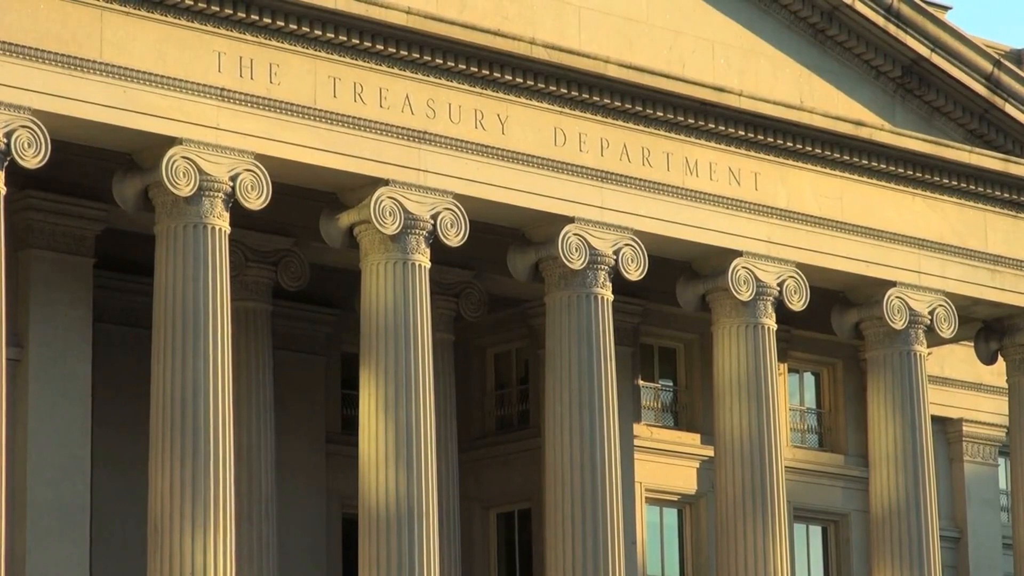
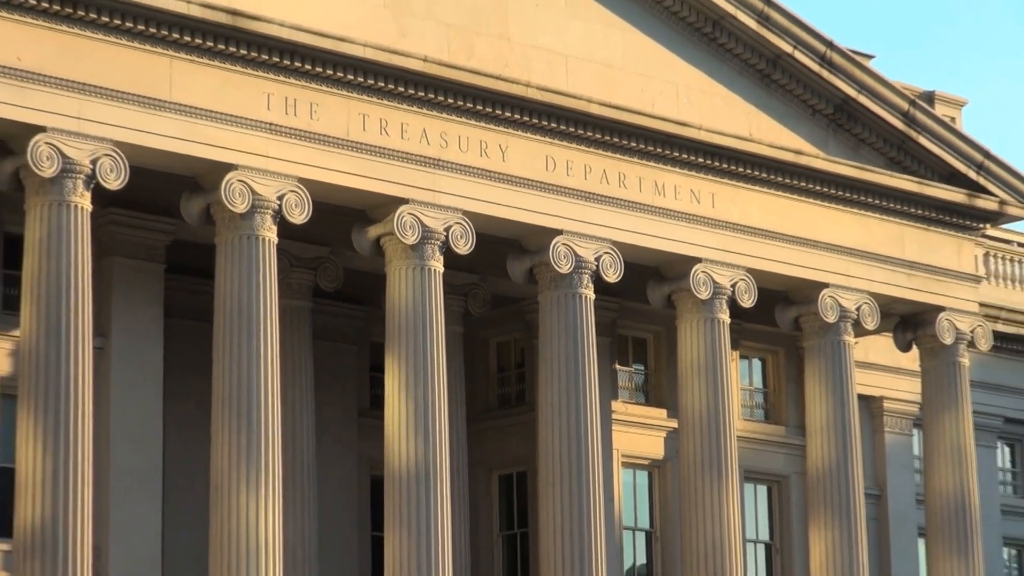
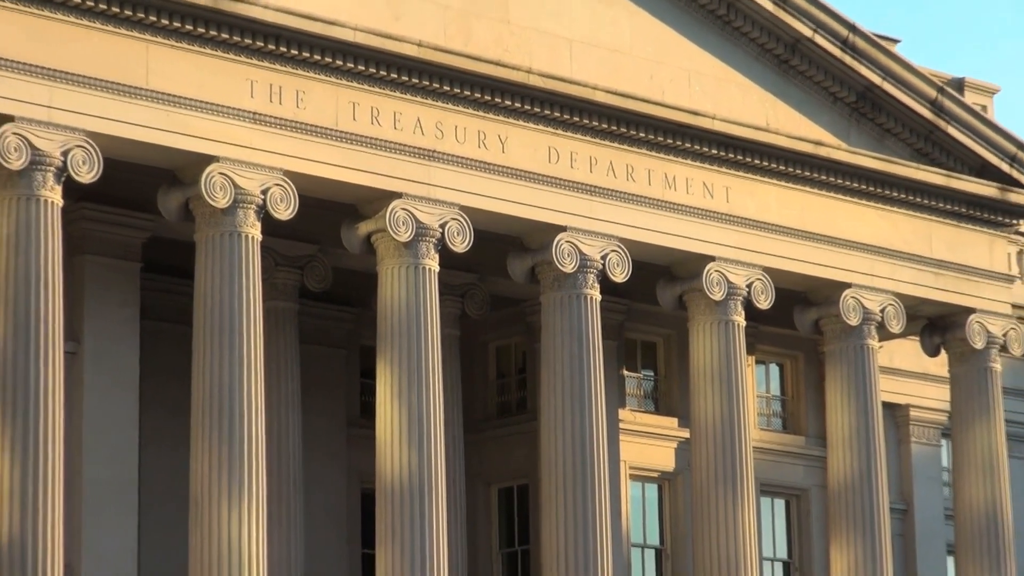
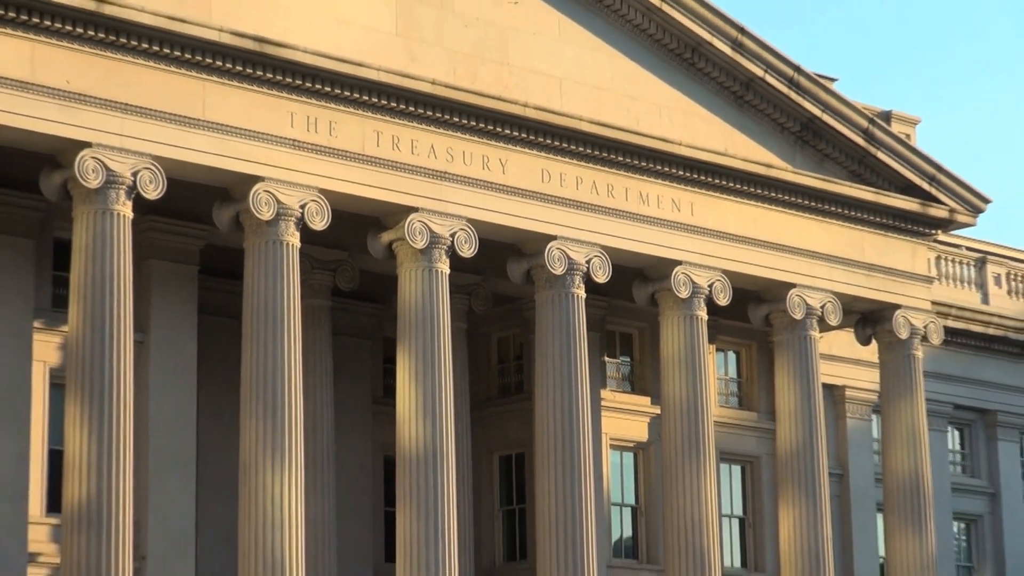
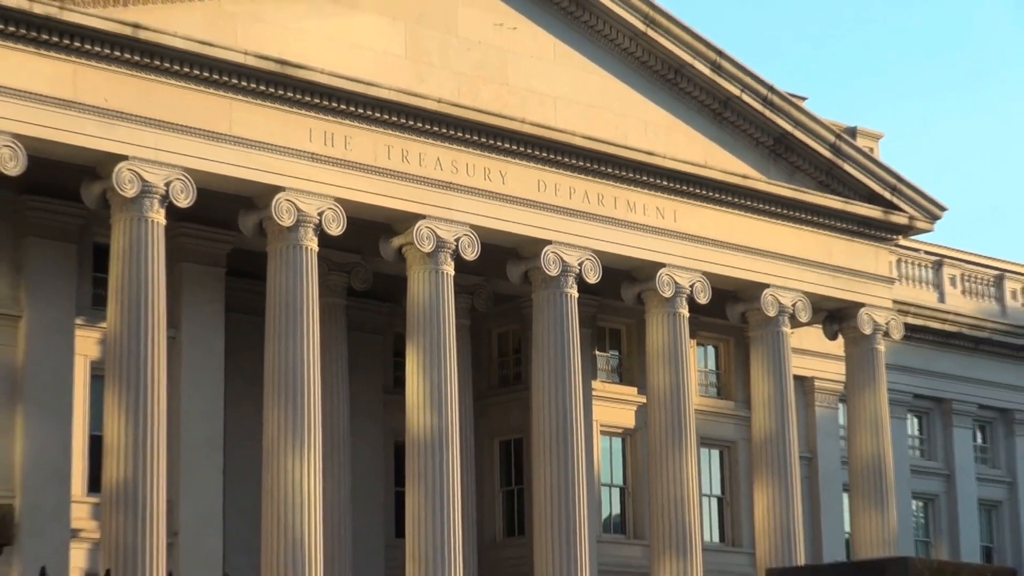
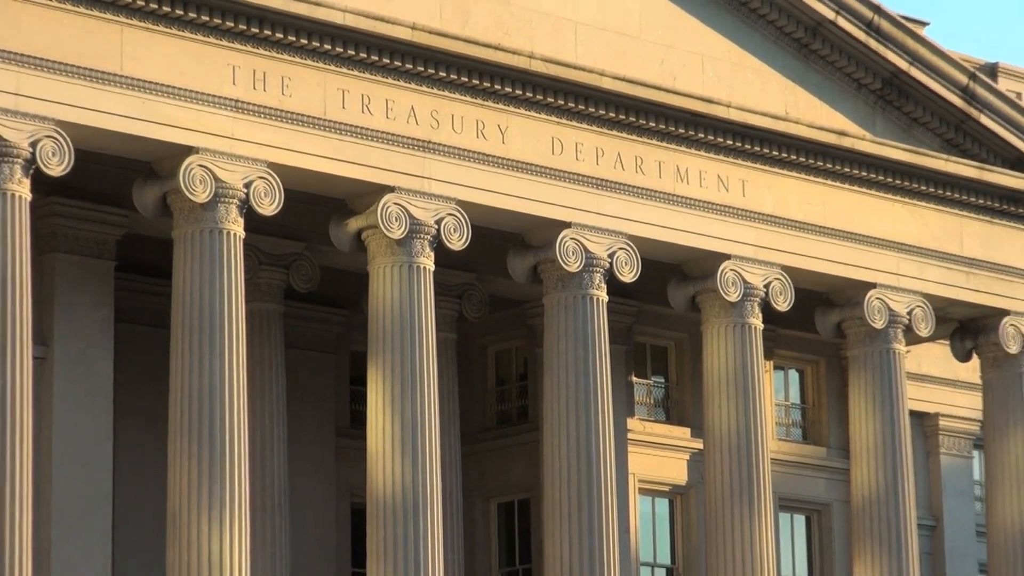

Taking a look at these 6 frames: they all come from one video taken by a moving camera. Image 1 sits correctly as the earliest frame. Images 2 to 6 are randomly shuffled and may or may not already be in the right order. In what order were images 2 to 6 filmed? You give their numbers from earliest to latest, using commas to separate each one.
6, 3, 2, 4, 5
